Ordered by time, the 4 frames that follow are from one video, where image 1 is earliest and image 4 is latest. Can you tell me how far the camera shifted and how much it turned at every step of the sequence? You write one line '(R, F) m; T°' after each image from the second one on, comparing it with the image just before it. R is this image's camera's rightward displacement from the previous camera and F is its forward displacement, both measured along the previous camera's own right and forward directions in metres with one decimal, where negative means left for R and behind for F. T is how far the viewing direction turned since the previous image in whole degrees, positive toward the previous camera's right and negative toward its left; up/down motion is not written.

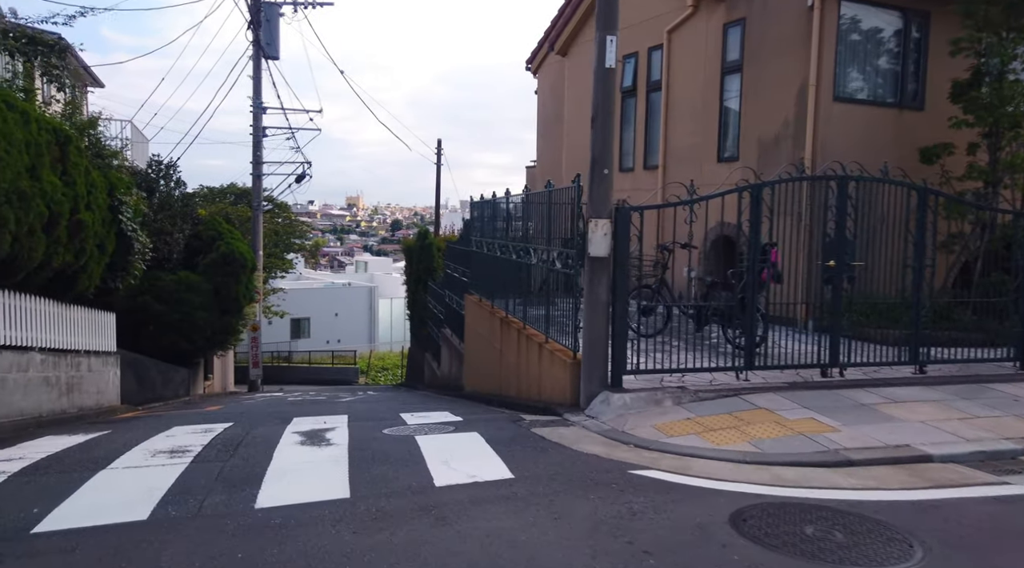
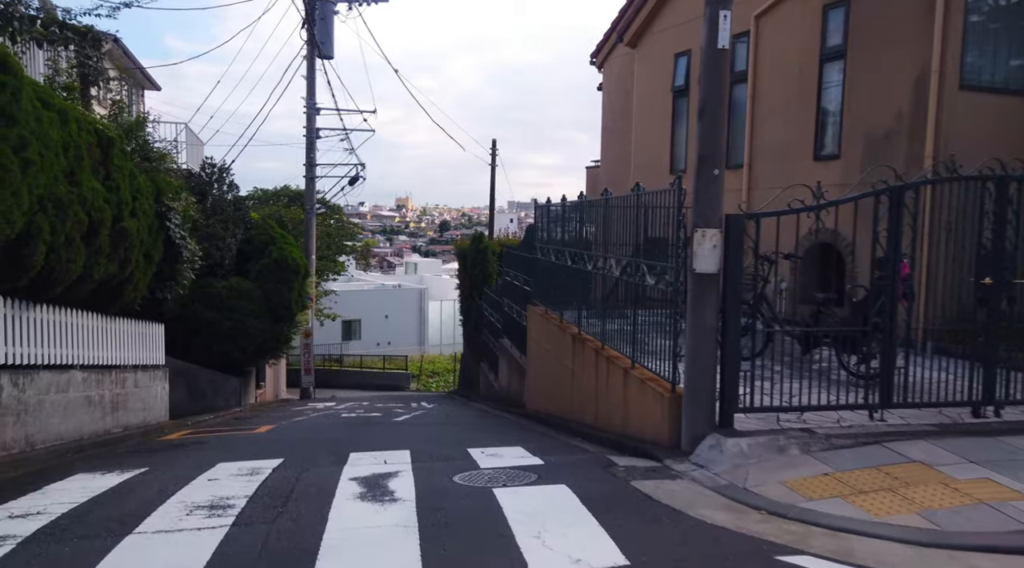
(-0.3, +1.1) m; -3°
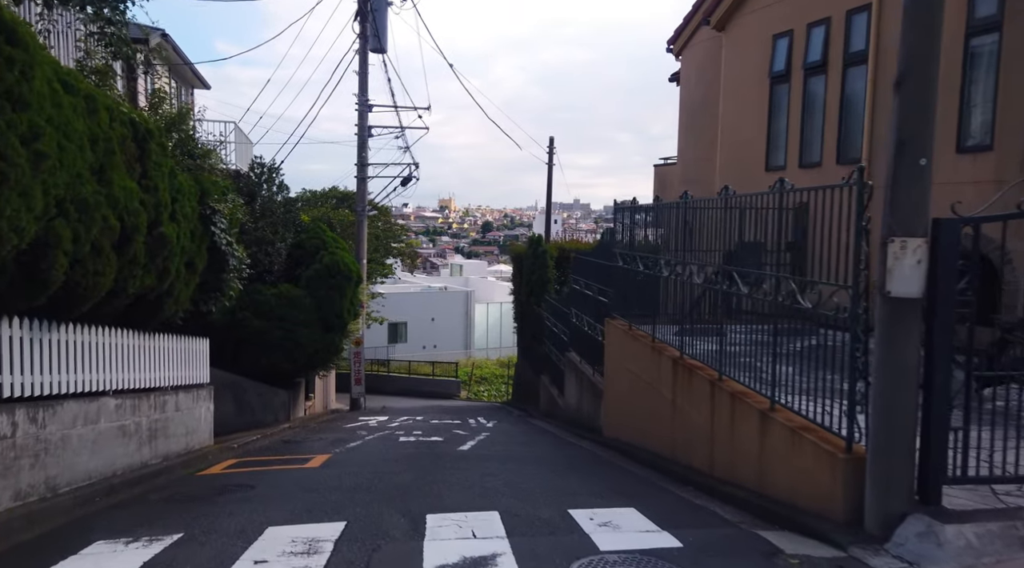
(-0.6, +1.6) m; -3°
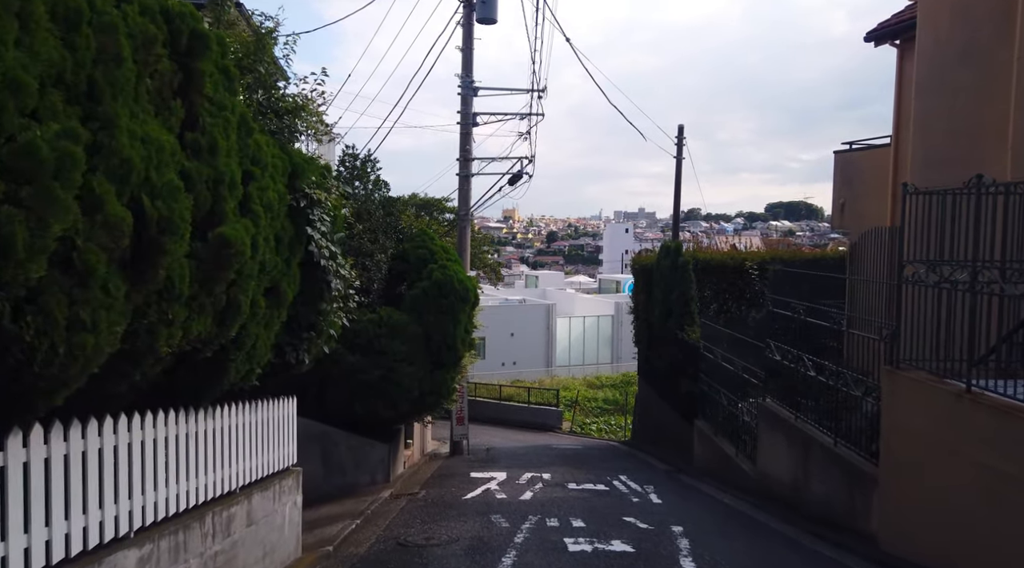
(-1.9, +4.5) m; -4°
